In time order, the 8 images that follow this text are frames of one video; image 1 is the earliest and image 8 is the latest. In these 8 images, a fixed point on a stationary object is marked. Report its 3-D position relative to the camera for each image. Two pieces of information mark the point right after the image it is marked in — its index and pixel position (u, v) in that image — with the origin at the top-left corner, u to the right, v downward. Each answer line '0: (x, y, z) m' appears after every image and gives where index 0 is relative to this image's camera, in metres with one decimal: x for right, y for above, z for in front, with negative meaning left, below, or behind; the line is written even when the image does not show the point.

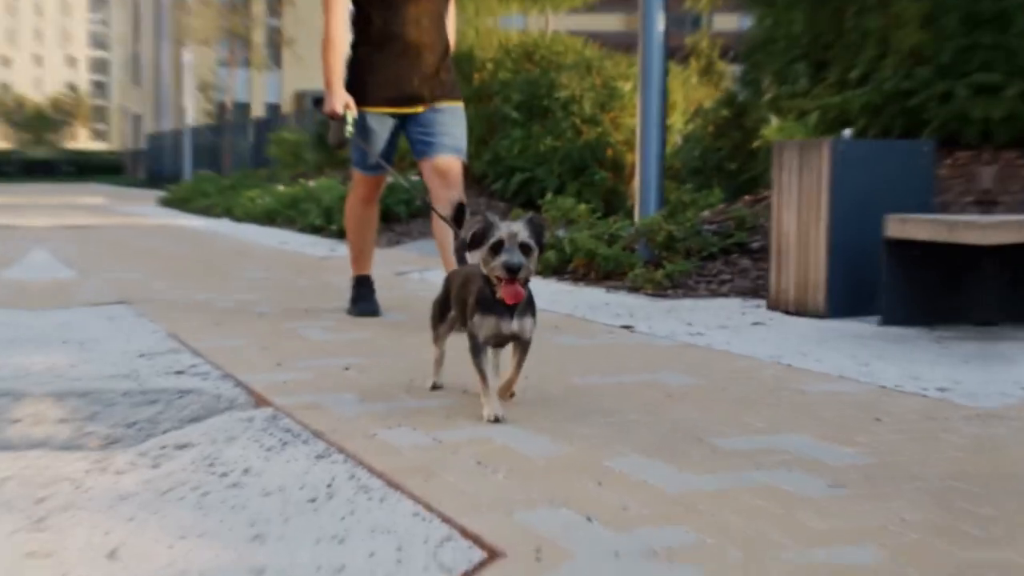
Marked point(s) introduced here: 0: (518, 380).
0: (0.0, -0.3, +5.3) m
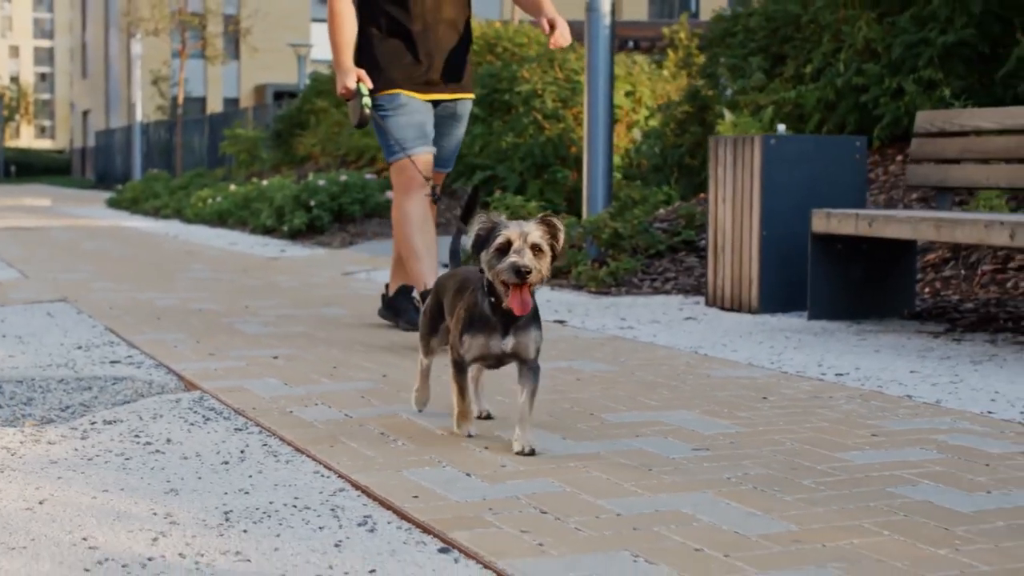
0: (-0.3, -0.3, +5.6) m
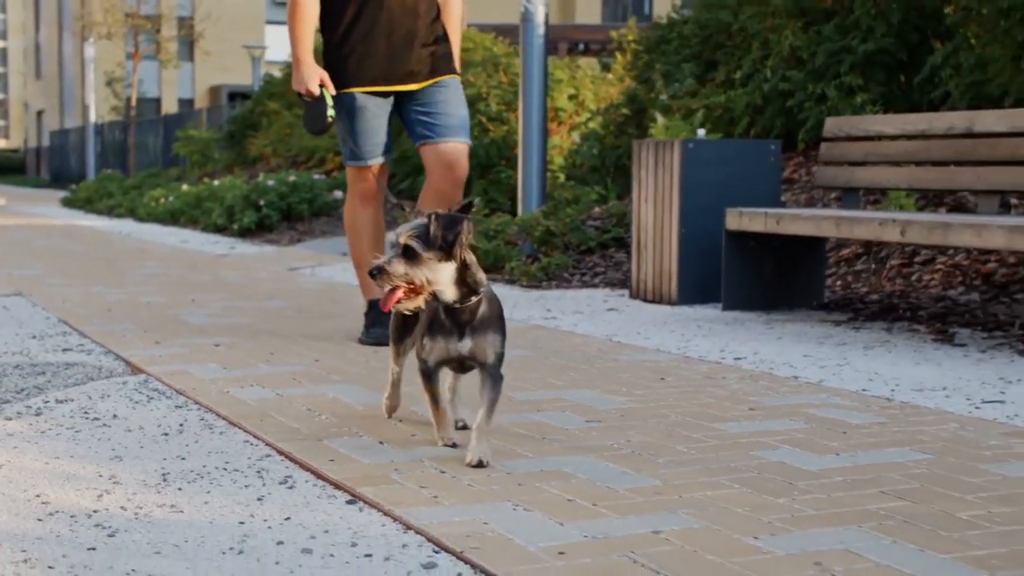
0: (-0.6, -0.3, +6.1) m
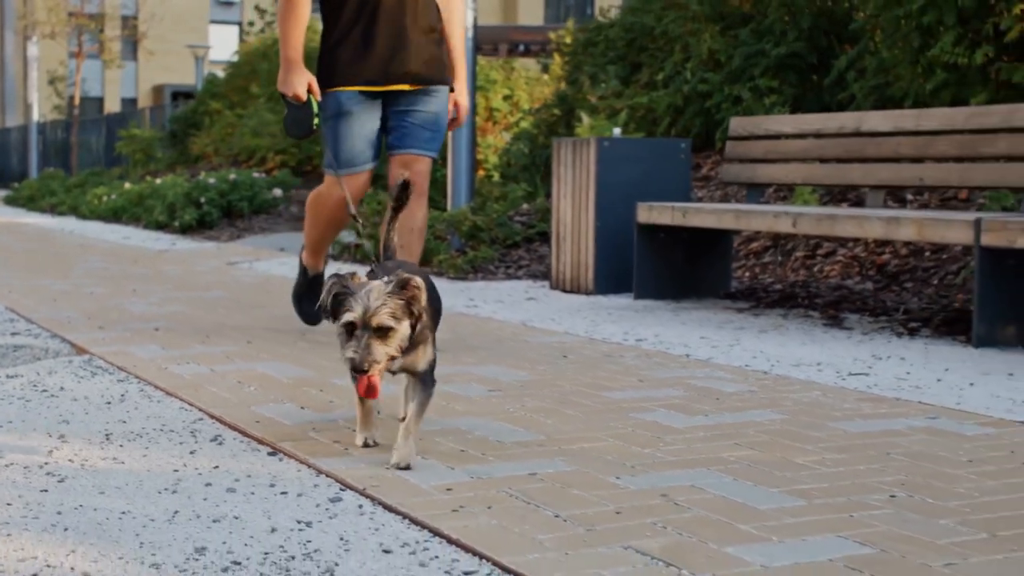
0: (-0.9, -0.2, +6.5) m
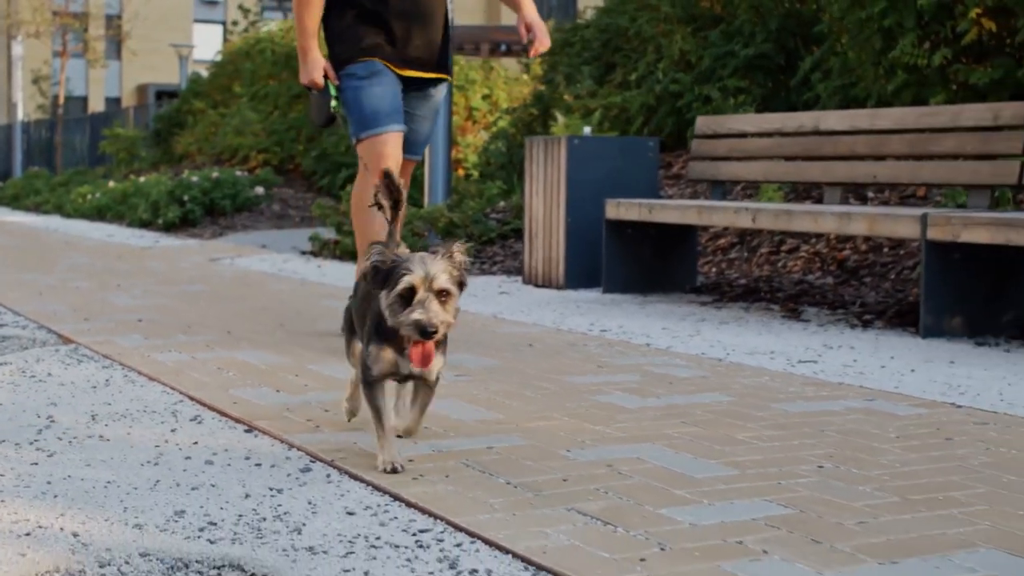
0: (-1.0, -0.2, +6.8) m
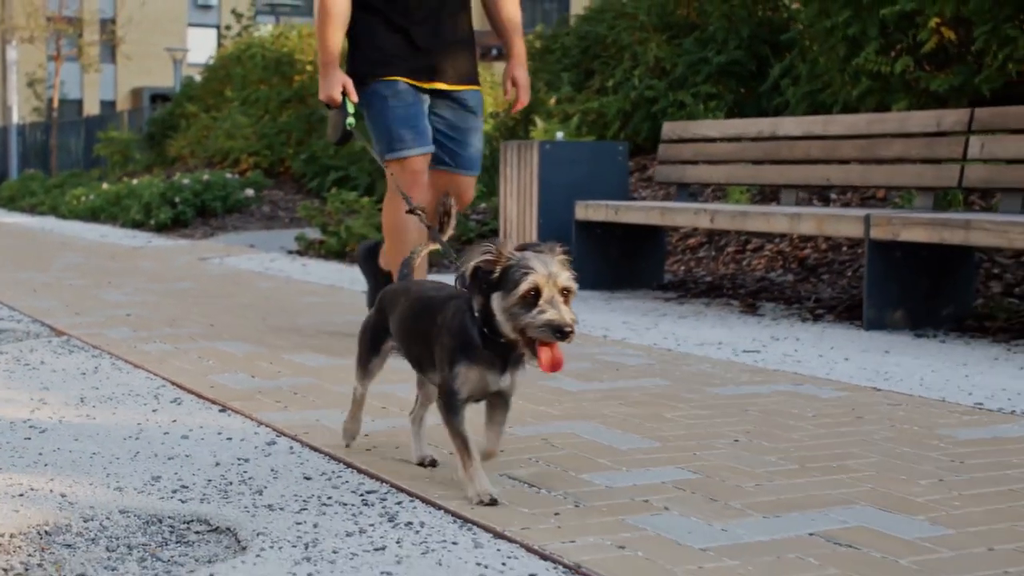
0: (-1.1, -0.2, +7.2) m
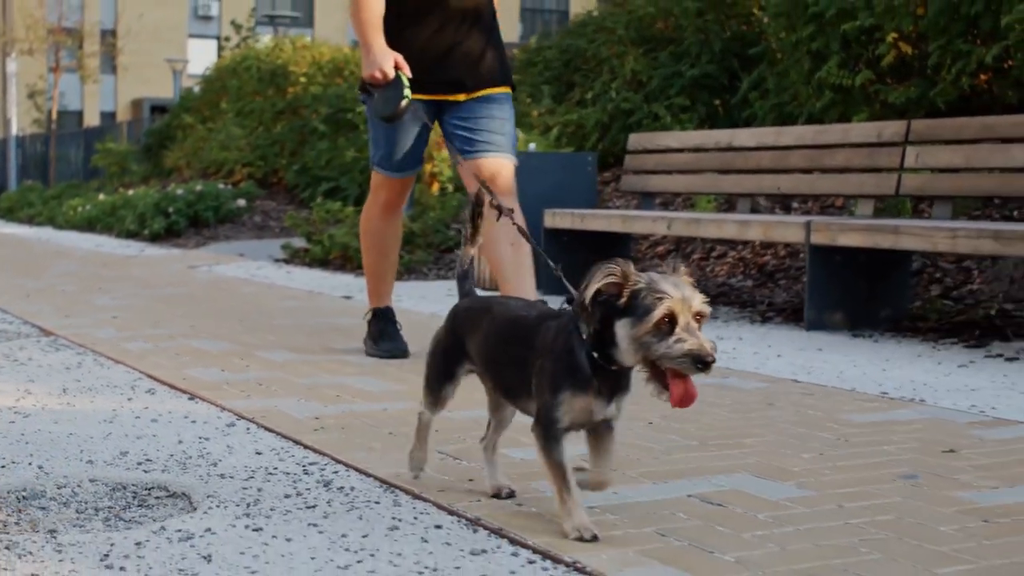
0: (-1.3, -0.2, +7.7) m
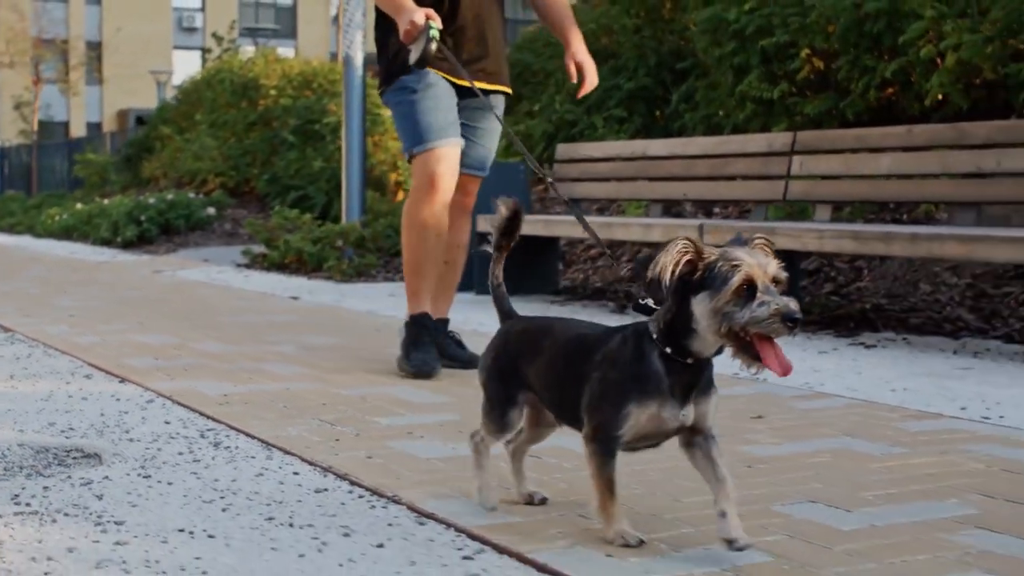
0: (-1.7, -0.2, +8.3) m
